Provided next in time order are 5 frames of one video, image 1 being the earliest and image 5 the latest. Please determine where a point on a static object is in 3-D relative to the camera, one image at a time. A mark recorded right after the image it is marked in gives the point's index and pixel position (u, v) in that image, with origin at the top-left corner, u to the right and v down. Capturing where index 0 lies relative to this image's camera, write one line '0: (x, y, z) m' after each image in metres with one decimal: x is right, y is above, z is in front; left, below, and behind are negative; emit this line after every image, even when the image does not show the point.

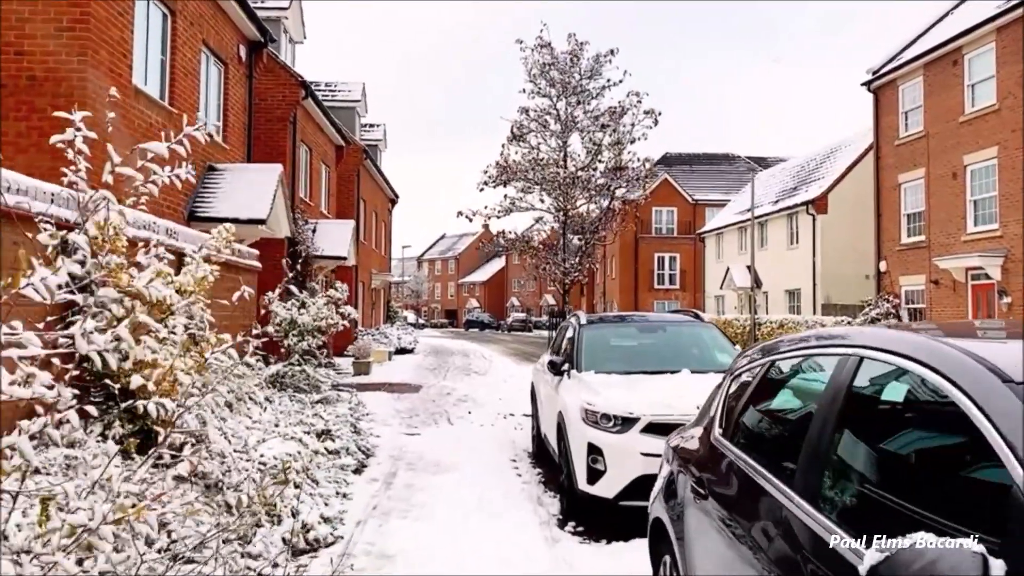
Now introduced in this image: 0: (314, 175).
0: (-4.1, +2.3, +19.2) m
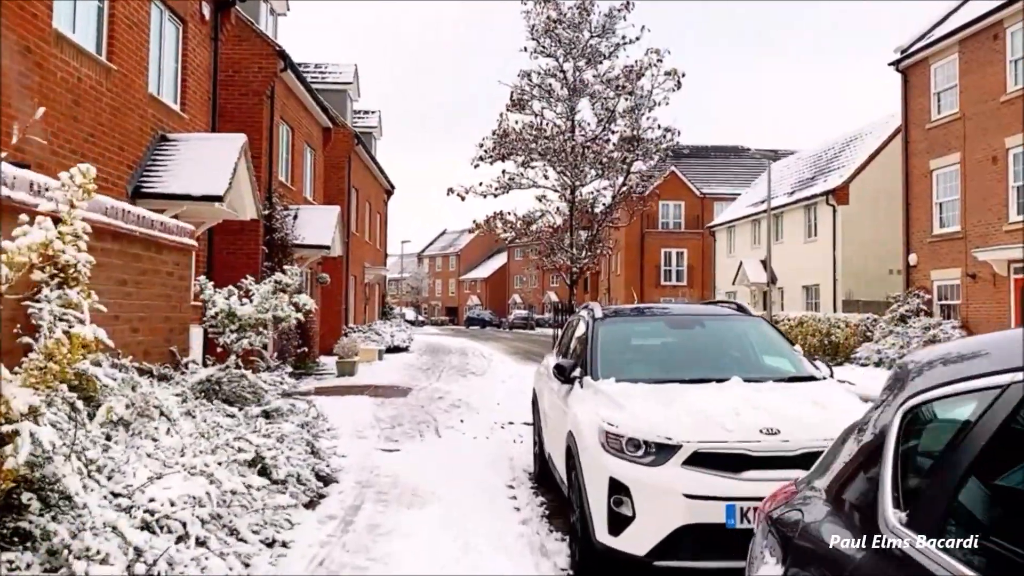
0: (-4.0, +2.4, +17.6) m
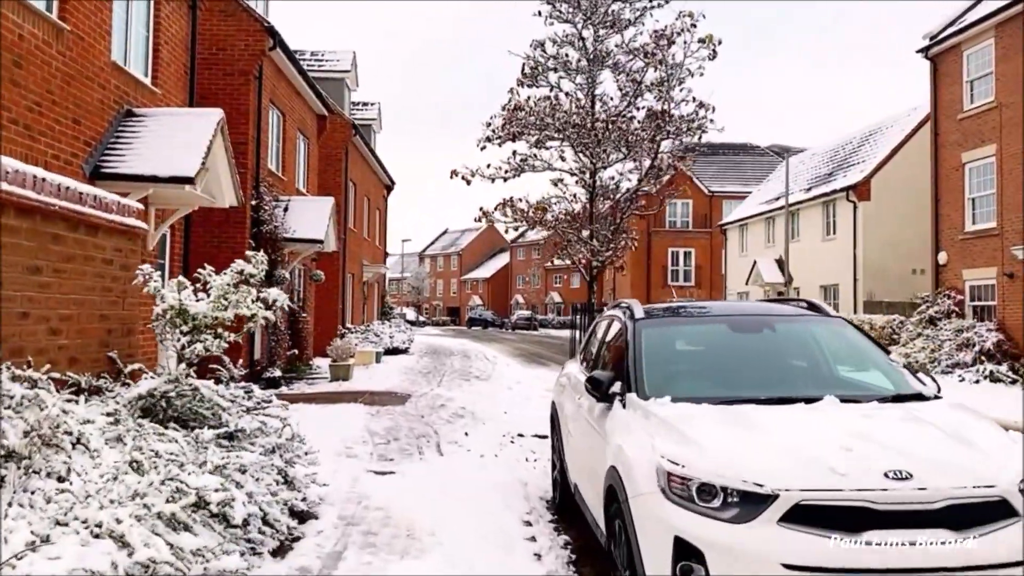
0: (-3.9, +2.5, +16.4) m
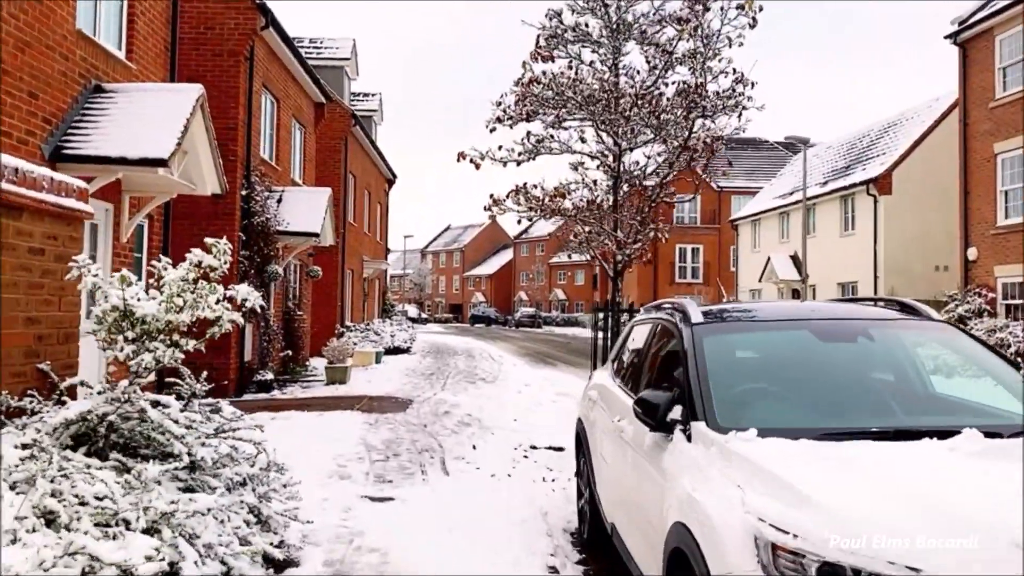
0: (-3.8, +2.5, +15.5) m
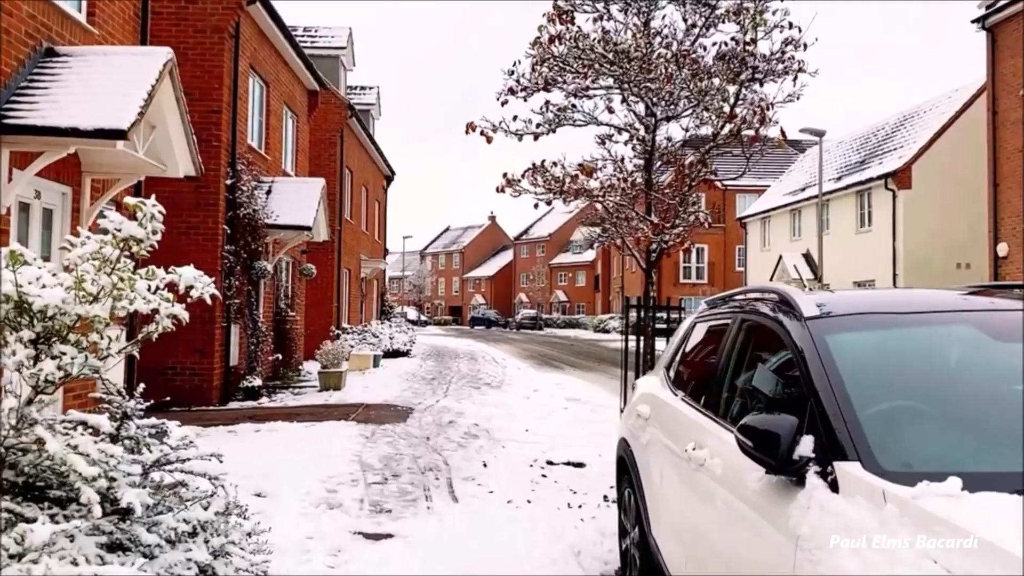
0: (-3.7, +2.6, +14.4) m
